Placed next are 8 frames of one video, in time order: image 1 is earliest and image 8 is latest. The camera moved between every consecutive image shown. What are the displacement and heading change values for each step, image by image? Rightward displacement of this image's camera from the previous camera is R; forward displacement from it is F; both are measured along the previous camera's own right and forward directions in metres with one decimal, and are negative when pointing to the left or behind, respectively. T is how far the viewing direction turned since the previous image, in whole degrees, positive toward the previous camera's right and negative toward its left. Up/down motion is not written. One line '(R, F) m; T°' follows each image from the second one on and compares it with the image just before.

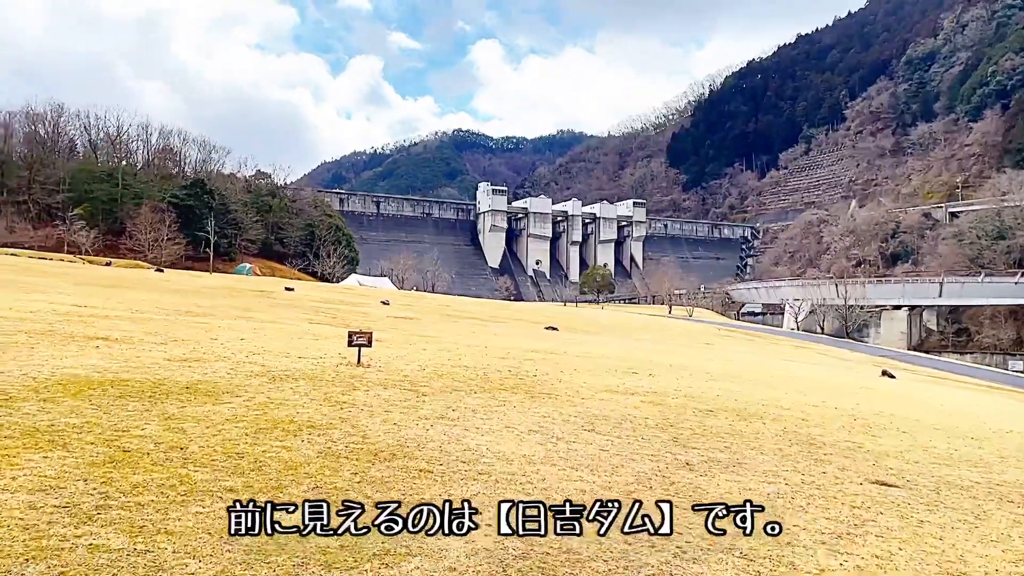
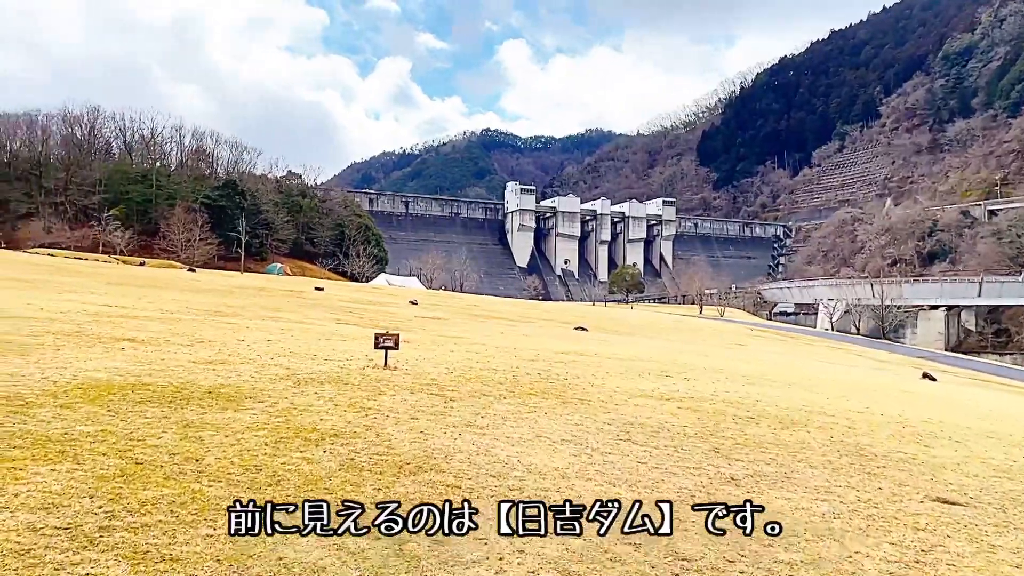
(0.0, +0.4) m; -3°
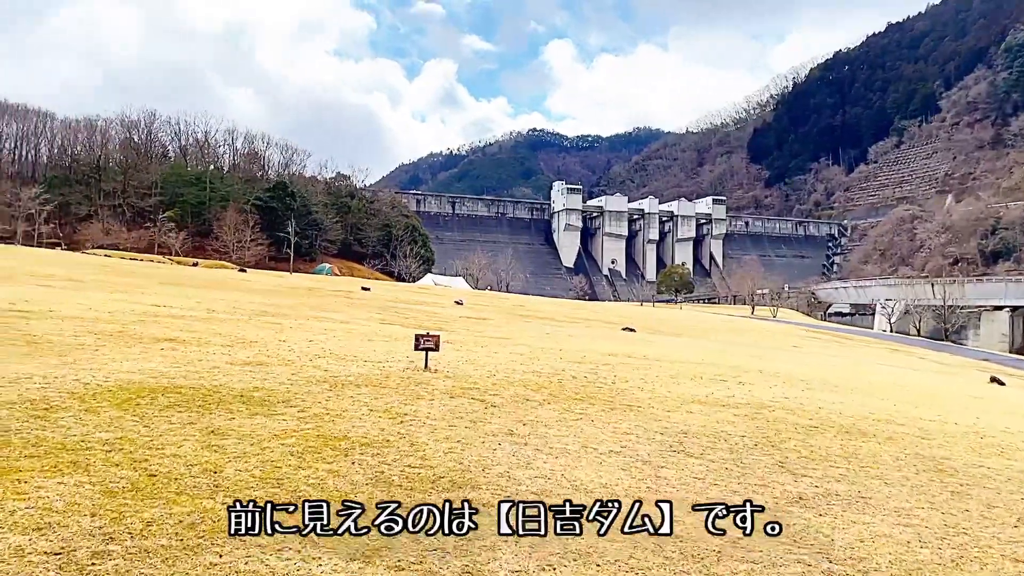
(0.0, +0.5) m; -4°
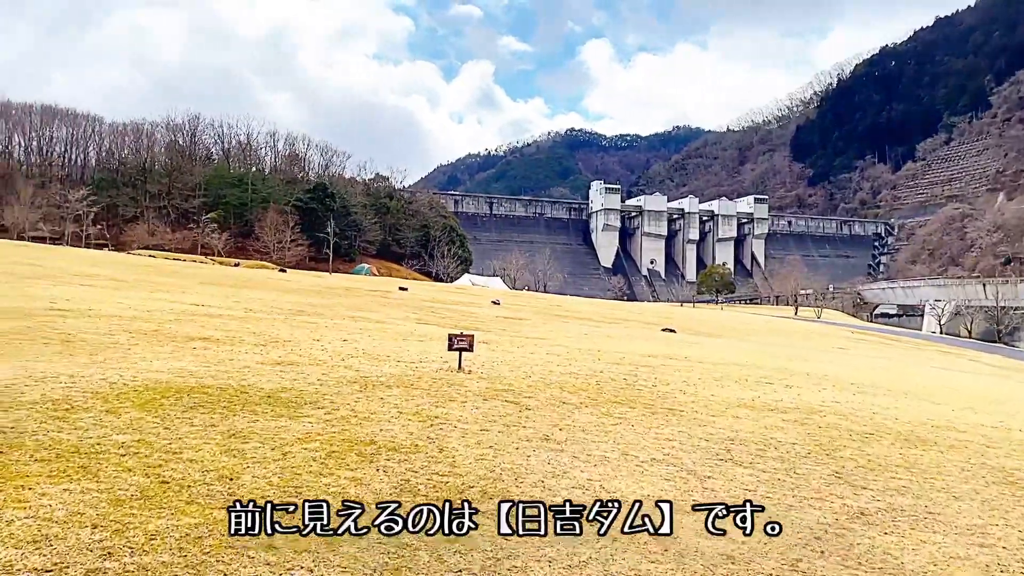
(0.0, +0.3) m; -3°
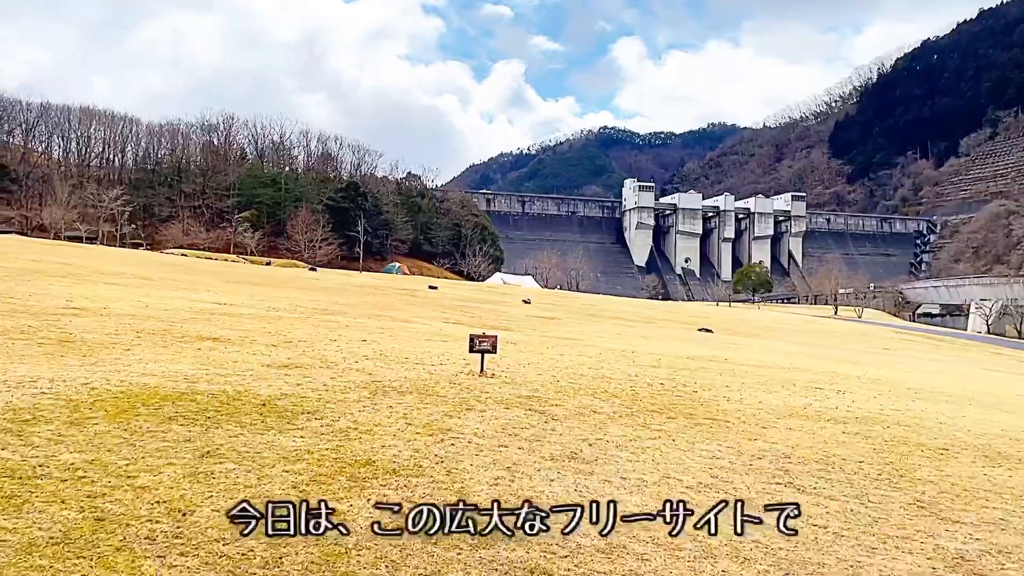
(+0.1, +0.8) m; -3°
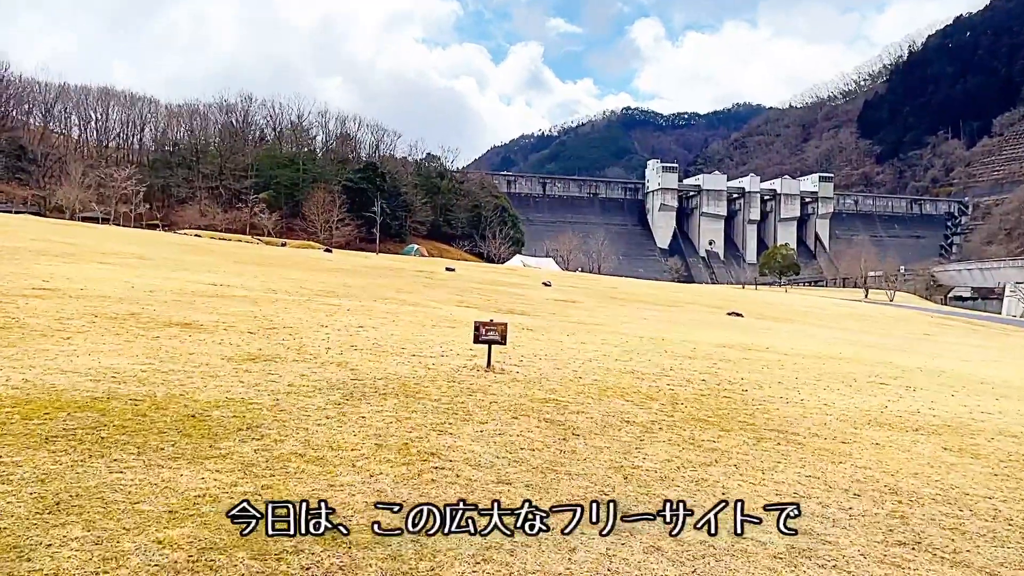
(+0.1, +1.5) m; -2°
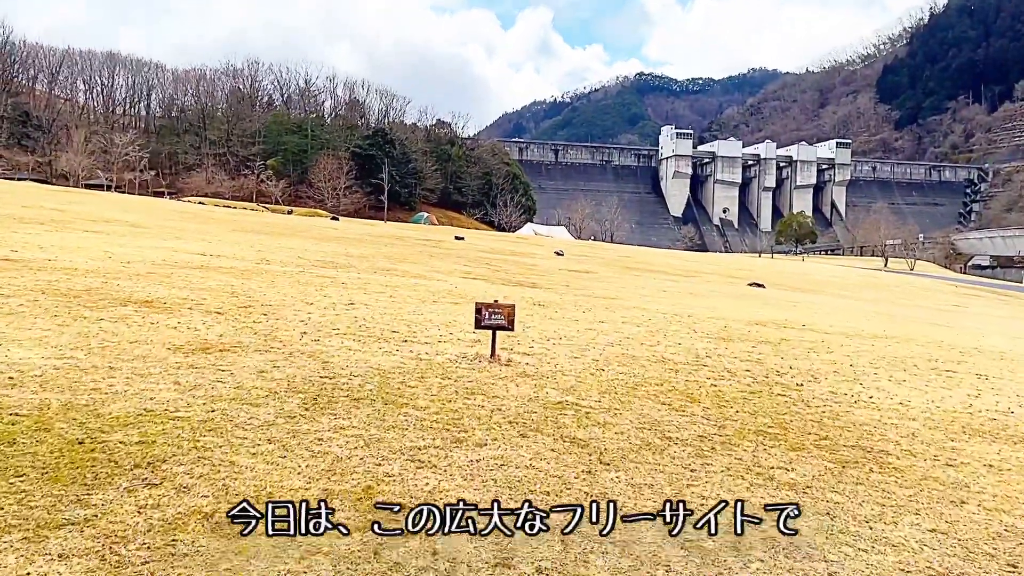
(0.0, +1.3) m; -1°
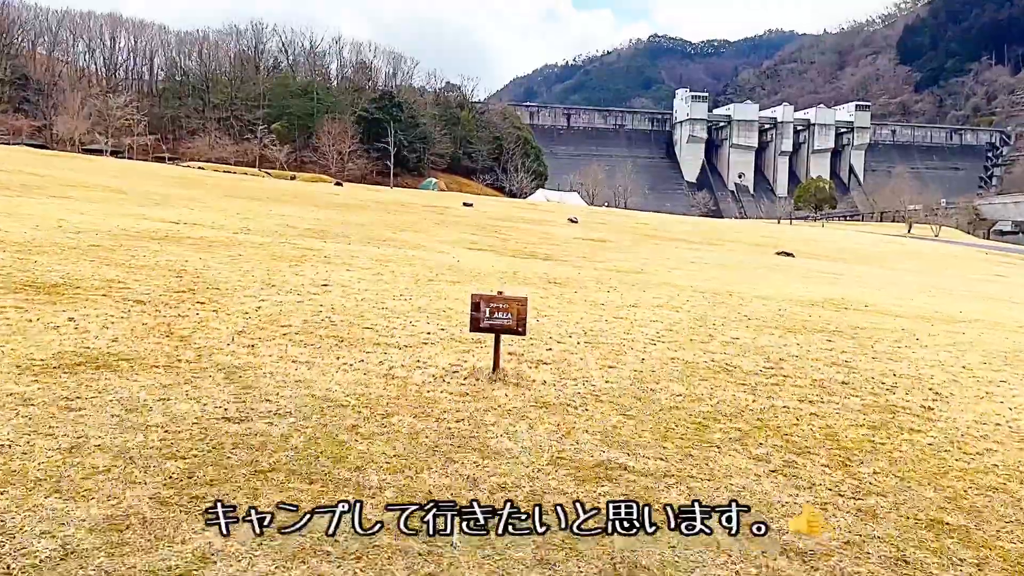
(0.0, +1.8) m; -1°
